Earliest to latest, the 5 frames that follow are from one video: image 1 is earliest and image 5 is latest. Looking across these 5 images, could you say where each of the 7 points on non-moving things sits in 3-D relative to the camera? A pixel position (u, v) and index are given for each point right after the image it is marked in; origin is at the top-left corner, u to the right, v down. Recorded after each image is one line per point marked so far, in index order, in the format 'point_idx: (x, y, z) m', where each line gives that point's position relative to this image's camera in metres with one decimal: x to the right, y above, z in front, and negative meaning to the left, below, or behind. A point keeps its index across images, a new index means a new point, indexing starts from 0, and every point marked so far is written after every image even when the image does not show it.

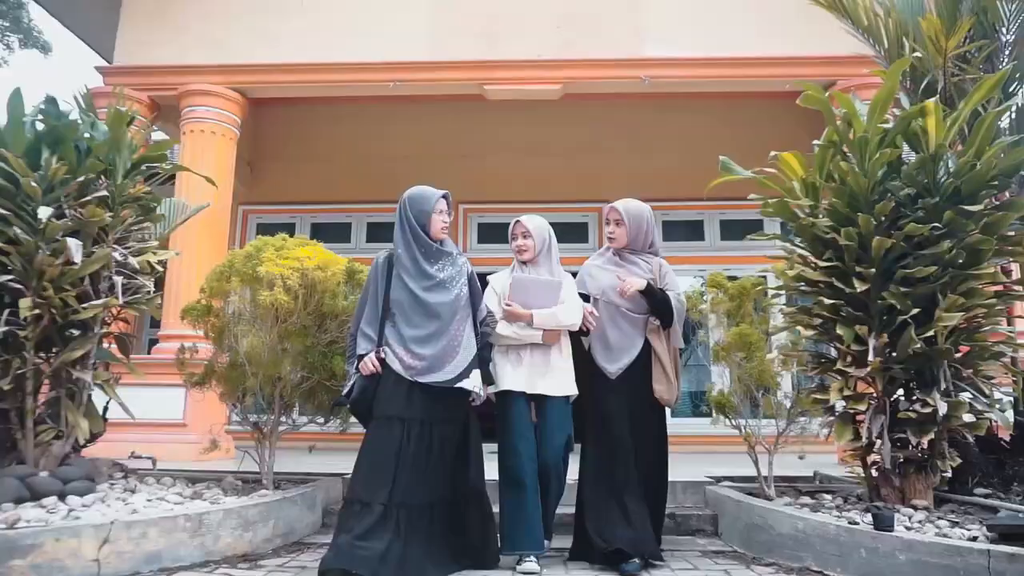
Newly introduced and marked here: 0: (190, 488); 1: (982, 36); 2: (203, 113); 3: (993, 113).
0: (-1.5, -0.9, +3.6) m
1: (+2.2, +1.2, +3.6) m
2: (-2.6, +1.4, +6.4) m
3: (+1.8, +0.6, +2.9) m
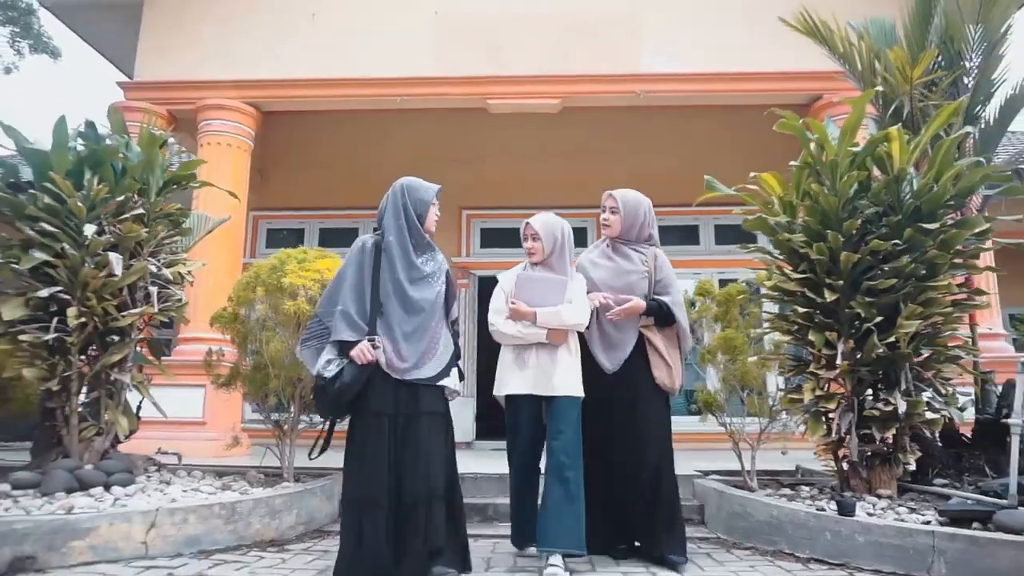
0: (-1.5, -1.0, +3.9) m
1: (+2.2, +1.2, +3.9) m
2: (-2.5, +1.4, +6.7) m
3: (+1.8, +0.6, +3.2) m
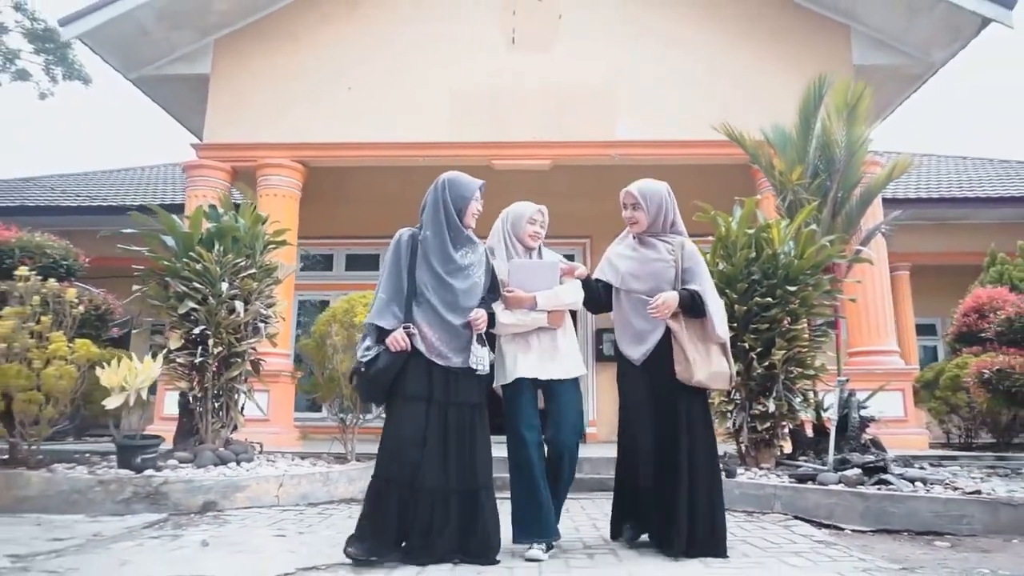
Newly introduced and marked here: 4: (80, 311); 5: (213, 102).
0: (-1.5, -1.2, +5.5) m
1: (+2.3, +0.9, +5.5) m
2: (-2.5, +1.2, +8.2) m
3: (+1.9, +0.4, +4.8) m
4: (-2.7, -0.1, +4.9) m
5: (-3.3, +2.1, +8.5) m
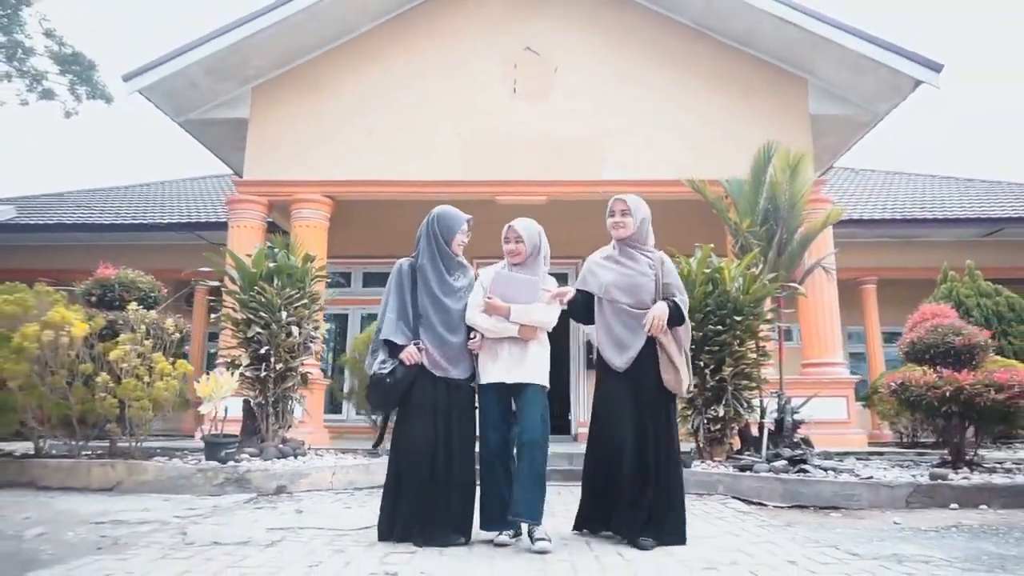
0: (-1.4, -1.5, +6.7) m
1: (+2.3, +0.7, +6.8) m
2: (-2.5, +0.9, +9.5) m
3: (+1.9, +0.1, +6.1) m
4: (-2.7, -0.4, +6.1) m
5: (-3.3, +1.8, +9.7) m
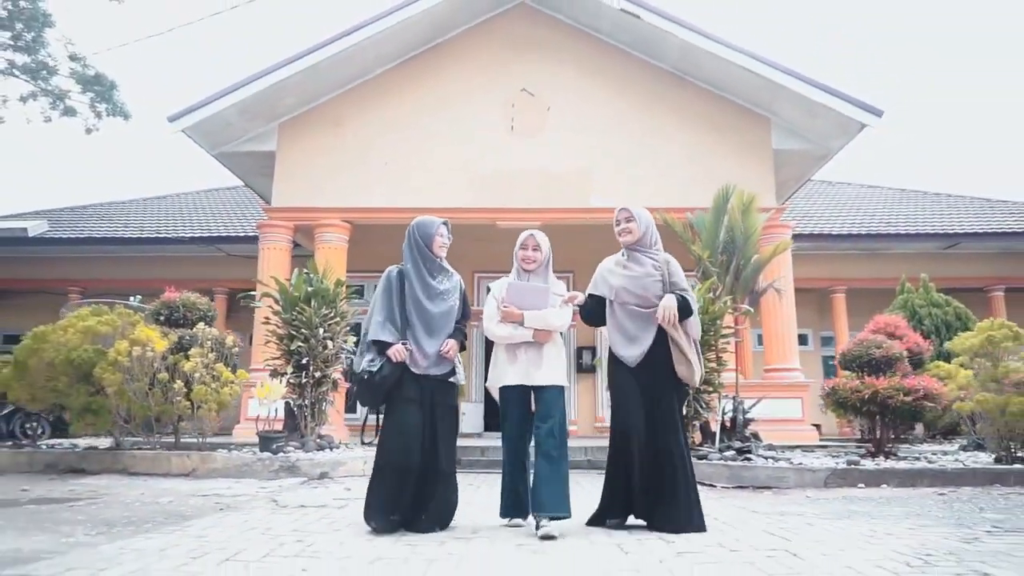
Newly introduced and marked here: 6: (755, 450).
0: (-1.5, -1.7, +7.9) m
1: (+2.3, +0.5, +8.0) m
2: (-2.6, +0.7, +10.7) m
3: (+1.9, -0.1, +7.3) m
4: (-2.7, -0.6, +7.3) m
5: (-3.3, +1.6, +10.9) m
6: (+2.2, -1.5, +7.0) m
